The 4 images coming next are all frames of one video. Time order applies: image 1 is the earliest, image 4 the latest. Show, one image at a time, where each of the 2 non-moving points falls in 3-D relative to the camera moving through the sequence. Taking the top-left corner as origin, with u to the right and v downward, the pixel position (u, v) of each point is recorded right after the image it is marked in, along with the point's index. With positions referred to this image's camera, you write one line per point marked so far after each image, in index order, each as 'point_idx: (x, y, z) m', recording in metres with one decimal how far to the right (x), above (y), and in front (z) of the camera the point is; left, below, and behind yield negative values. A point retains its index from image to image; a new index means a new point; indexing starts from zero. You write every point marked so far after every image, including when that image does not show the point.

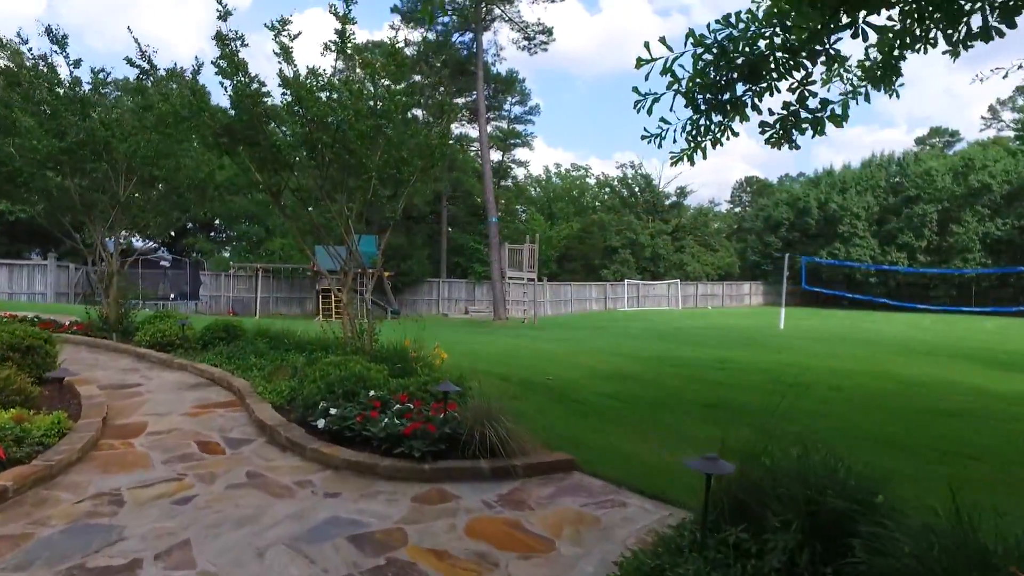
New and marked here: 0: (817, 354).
0: (+5.8, -1.3, +13.3) m
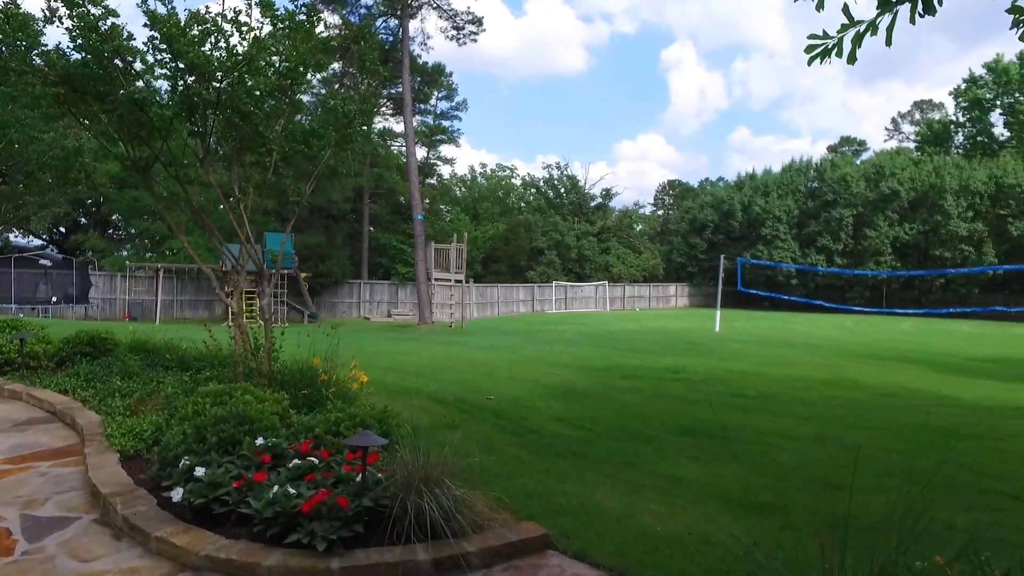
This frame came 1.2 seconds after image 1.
0: (+4.5, -1.3, +12.5) m
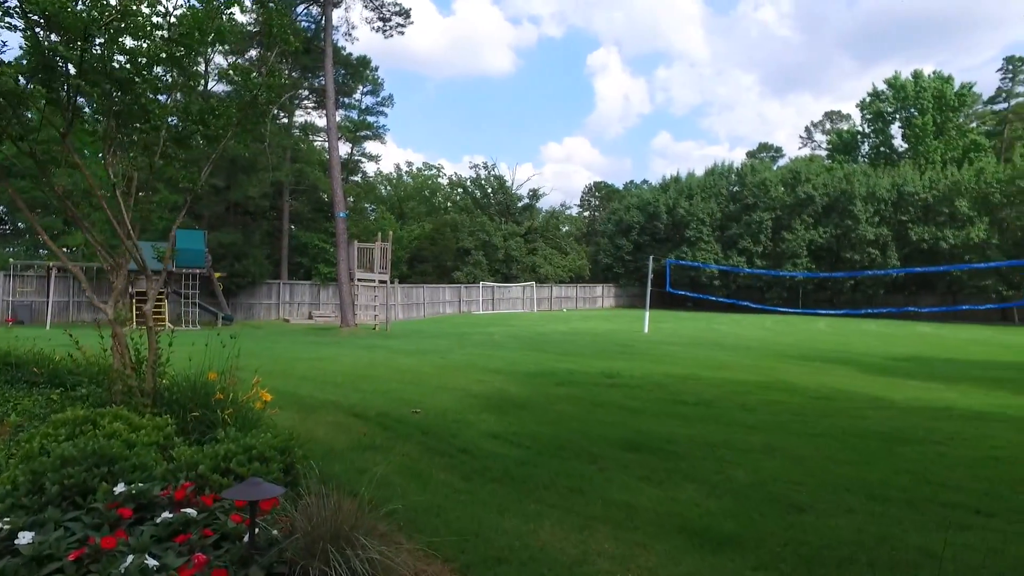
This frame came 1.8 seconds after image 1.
0: (+3.3, -1.3, +12.4) m
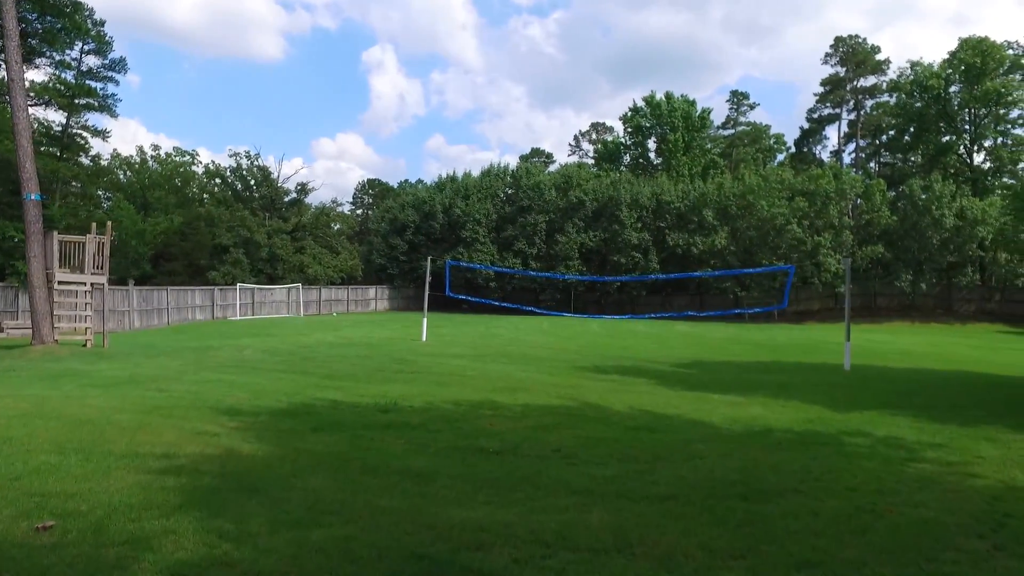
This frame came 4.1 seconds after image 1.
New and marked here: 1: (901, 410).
0: (-0.3, -1.5, +10.5) m
1: (+5.7, -1.8, +10.2) m
